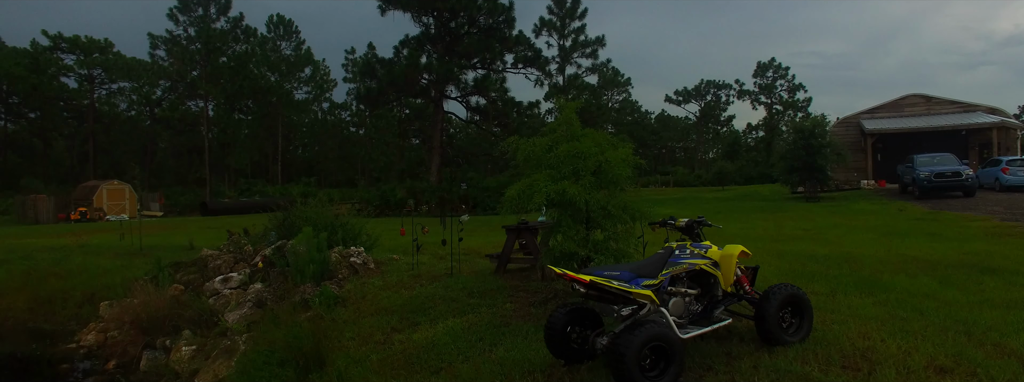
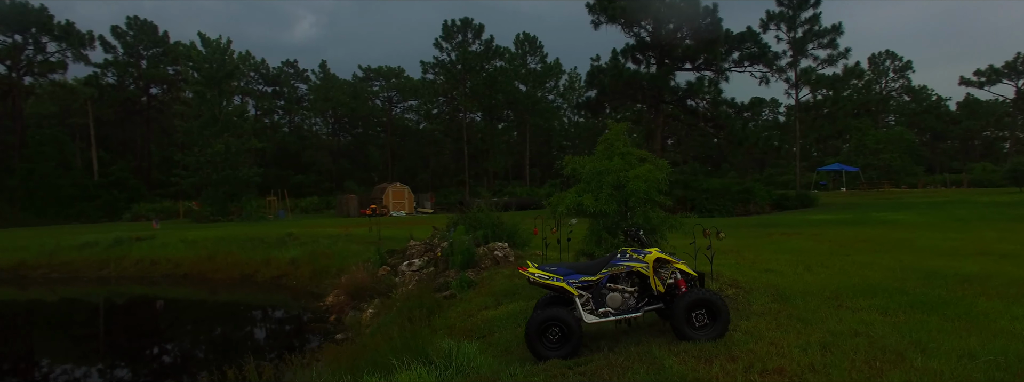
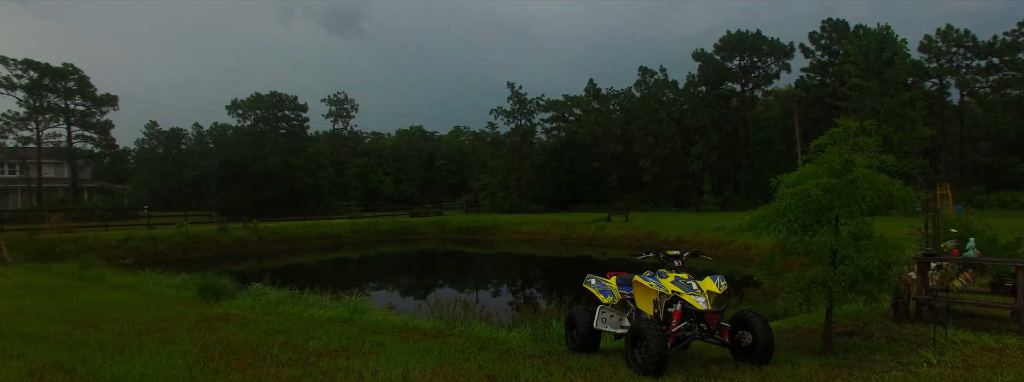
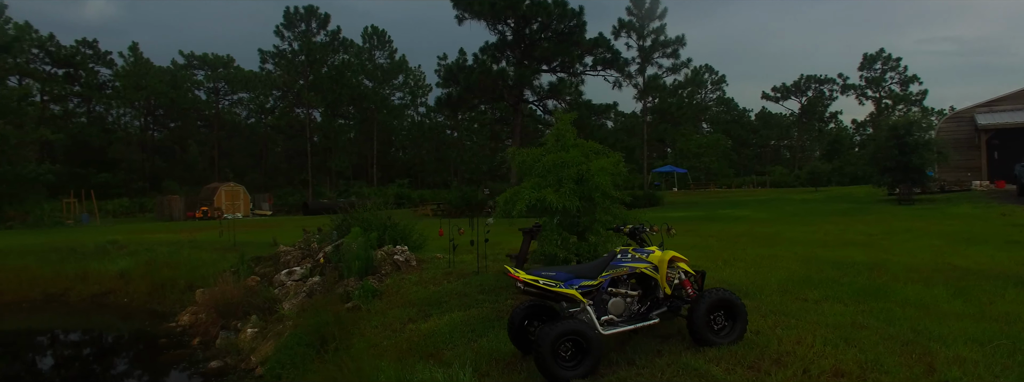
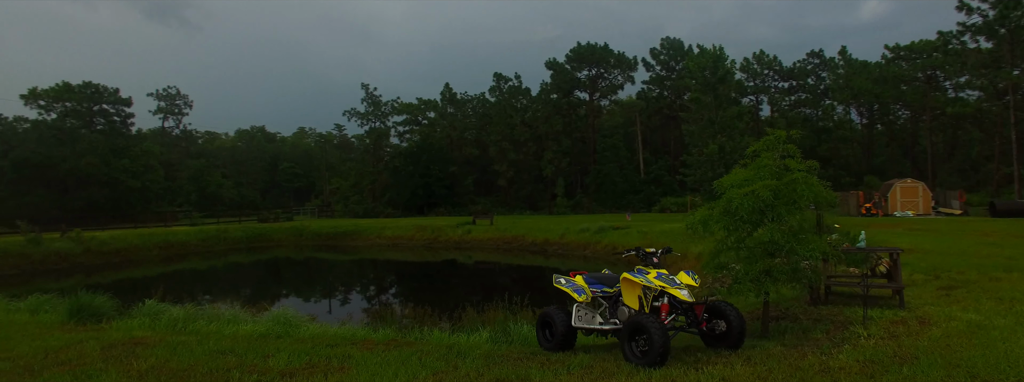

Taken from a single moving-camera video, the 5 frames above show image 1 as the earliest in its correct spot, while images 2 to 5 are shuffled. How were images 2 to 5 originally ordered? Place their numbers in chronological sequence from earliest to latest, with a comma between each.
4, 2, 5, 3
